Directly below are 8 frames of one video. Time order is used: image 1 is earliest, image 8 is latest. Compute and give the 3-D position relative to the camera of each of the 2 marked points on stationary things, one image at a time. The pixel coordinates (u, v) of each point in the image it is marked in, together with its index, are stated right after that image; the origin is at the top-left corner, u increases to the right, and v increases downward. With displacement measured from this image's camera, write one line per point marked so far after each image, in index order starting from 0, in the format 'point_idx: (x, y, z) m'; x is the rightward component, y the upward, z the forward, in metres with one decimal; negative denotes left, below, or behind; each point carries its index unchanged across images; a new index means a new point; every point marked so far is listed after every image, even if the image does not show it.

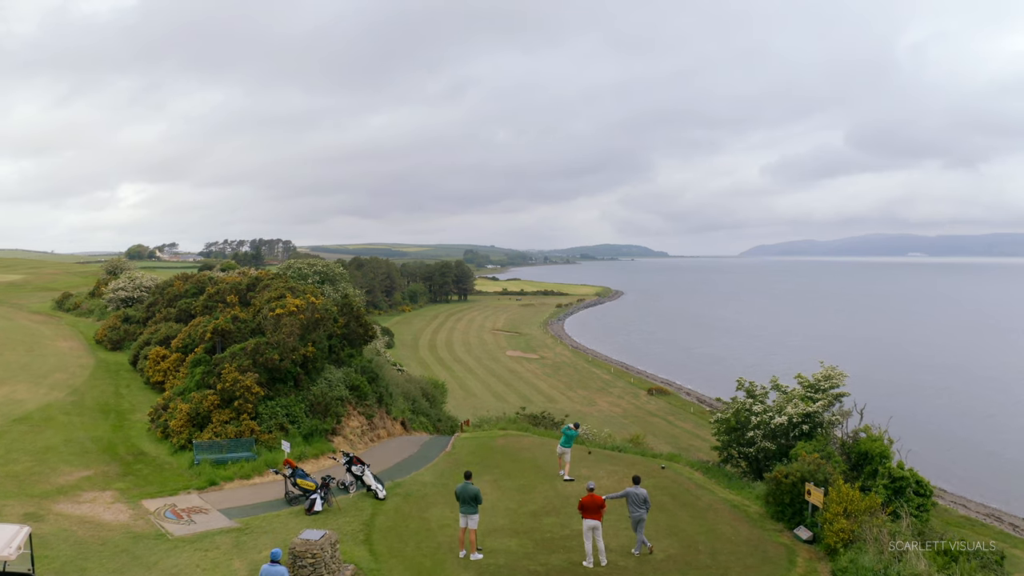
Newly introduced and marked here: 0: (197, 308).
0: (-12.7, -0.8, +20.0) m
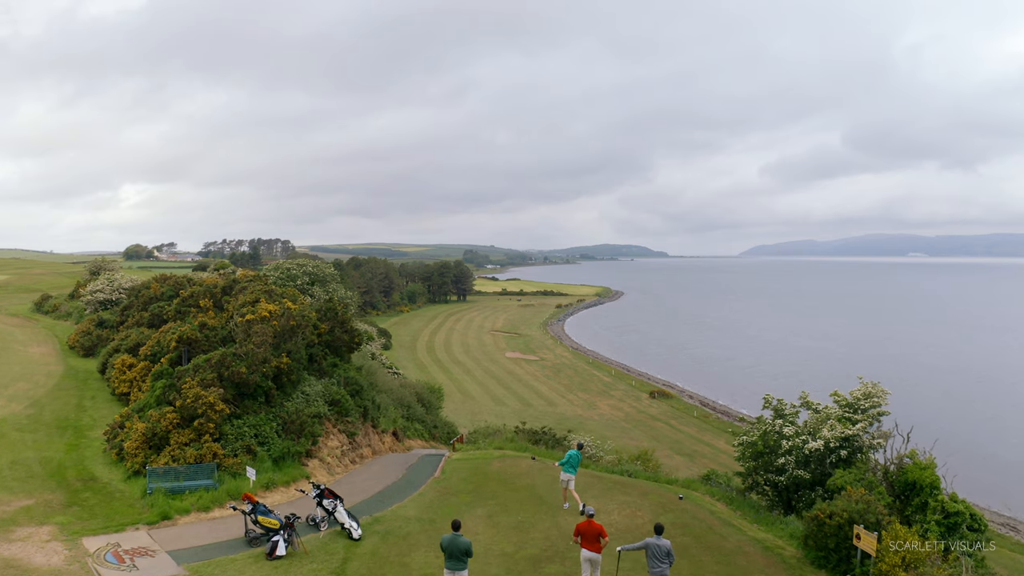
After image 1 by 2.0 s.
0: (-12.8, -0.9, +18.7) m
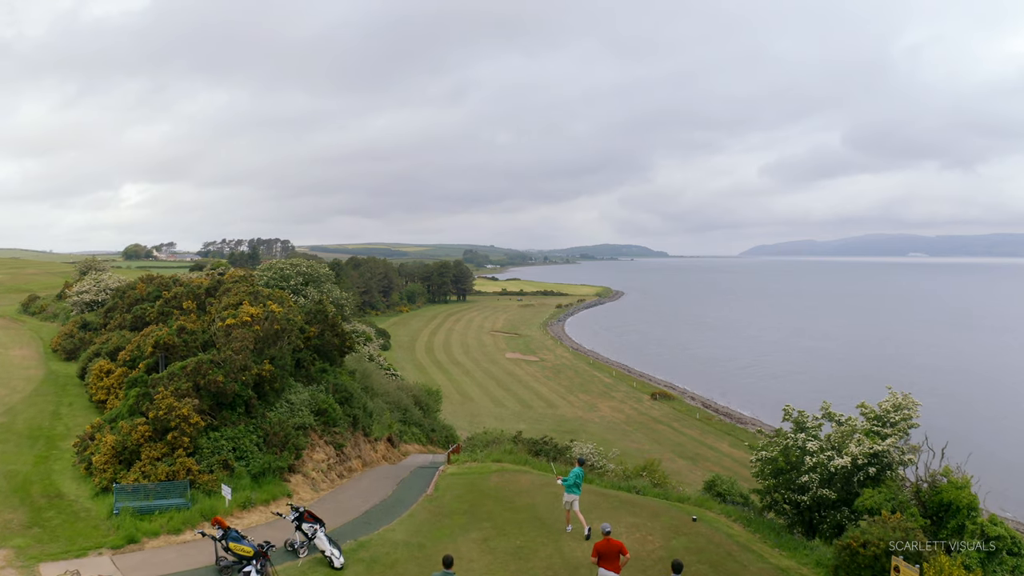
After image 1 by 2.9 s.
0: (-12.8, -0.9, +18.0) m
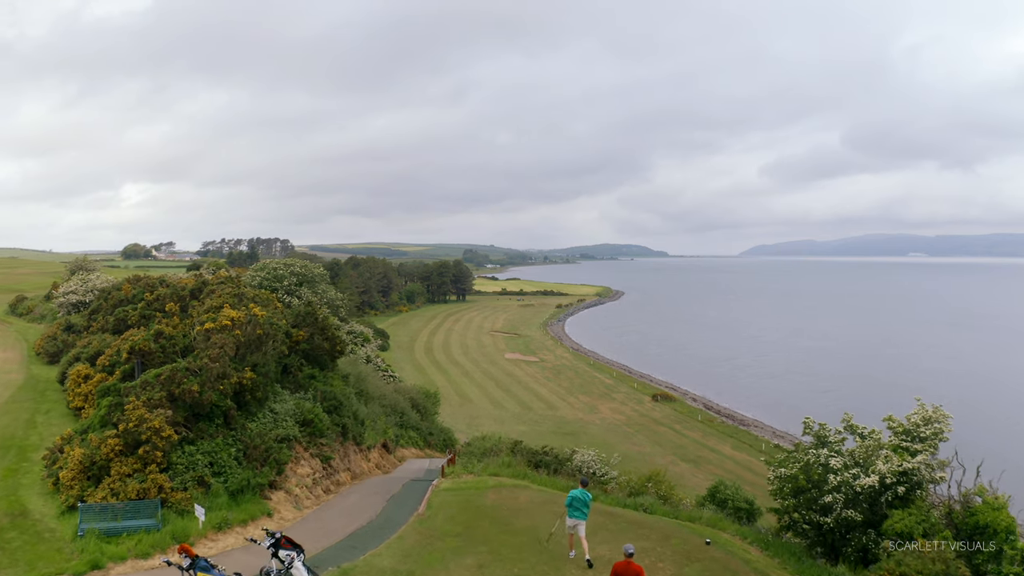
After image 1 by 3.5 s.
0: (-12.8, -1.0, +17.4) m
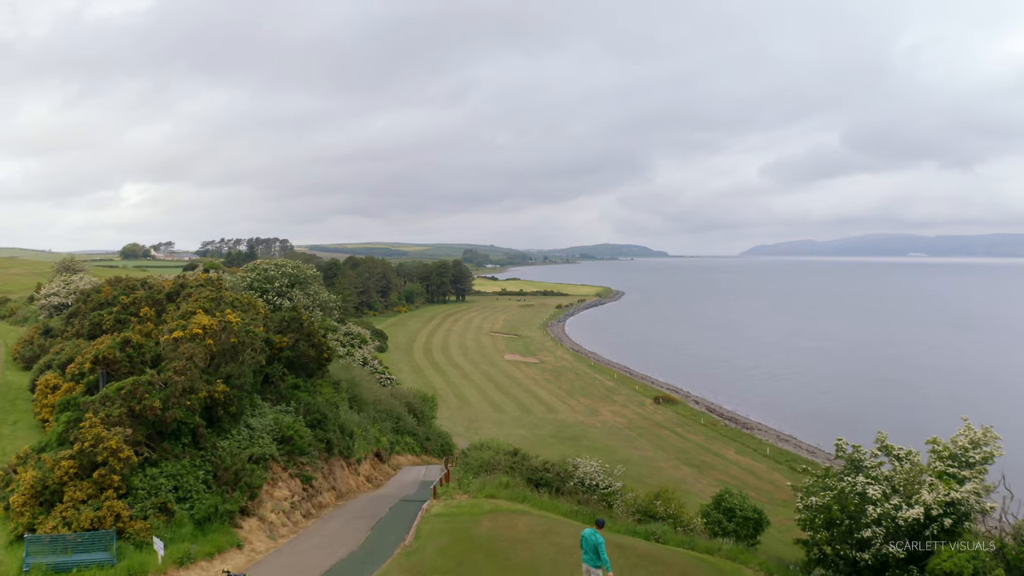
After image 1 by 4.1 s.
0: (-12.9, -1.1, +16.5) m
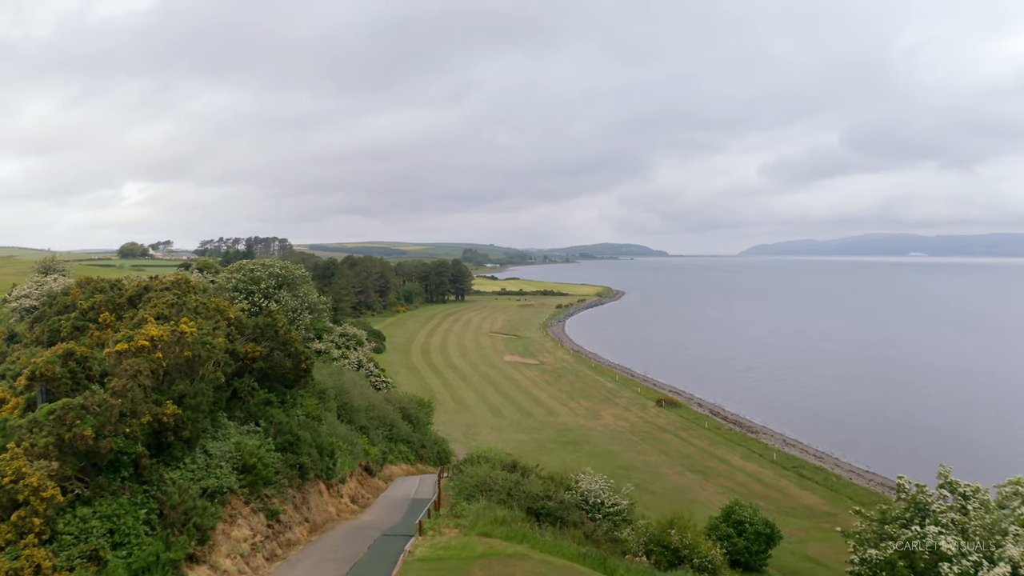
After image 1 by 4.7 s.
0: (-12.9, -1.1, +15.4) m
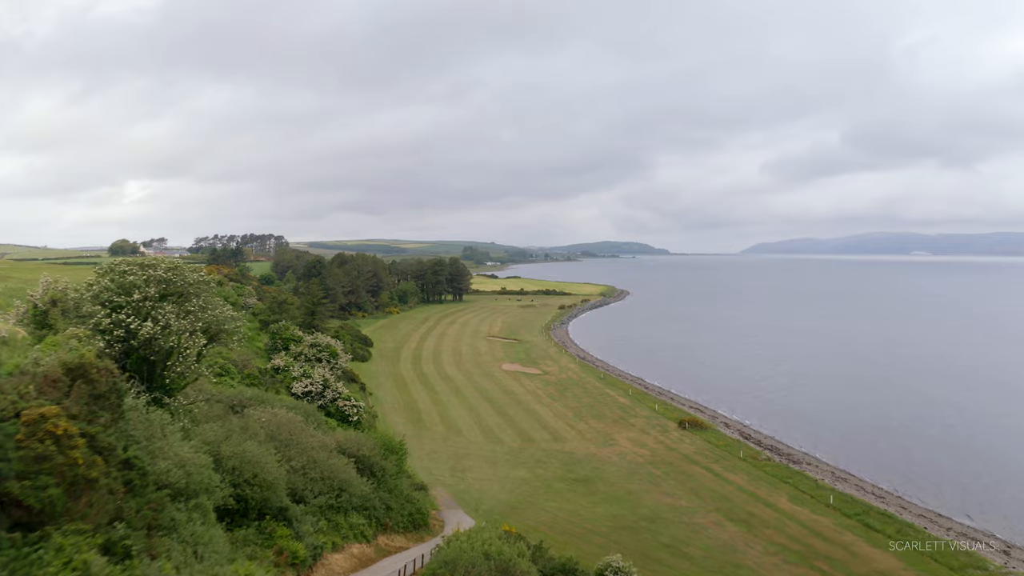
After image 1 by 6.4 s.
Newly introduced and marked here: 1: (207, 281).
0: (-13.0, -1.5, +8.0) m
1: (-12.1, +0.6, +21.6) m
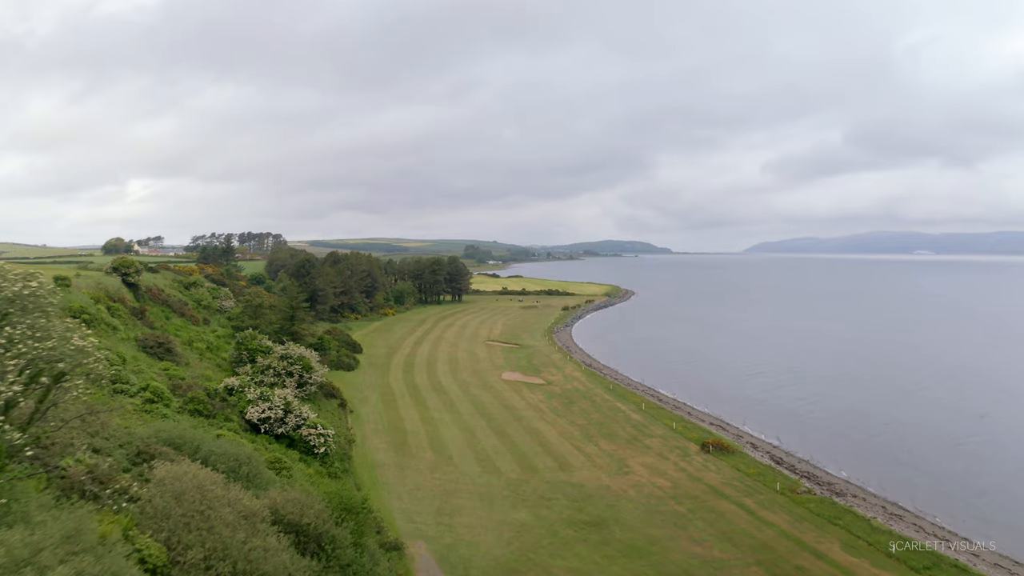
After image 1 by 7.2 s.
0: (-13.2, -1.9, +2.5) m
1: (-12.3, +0.3, +16.1) m
